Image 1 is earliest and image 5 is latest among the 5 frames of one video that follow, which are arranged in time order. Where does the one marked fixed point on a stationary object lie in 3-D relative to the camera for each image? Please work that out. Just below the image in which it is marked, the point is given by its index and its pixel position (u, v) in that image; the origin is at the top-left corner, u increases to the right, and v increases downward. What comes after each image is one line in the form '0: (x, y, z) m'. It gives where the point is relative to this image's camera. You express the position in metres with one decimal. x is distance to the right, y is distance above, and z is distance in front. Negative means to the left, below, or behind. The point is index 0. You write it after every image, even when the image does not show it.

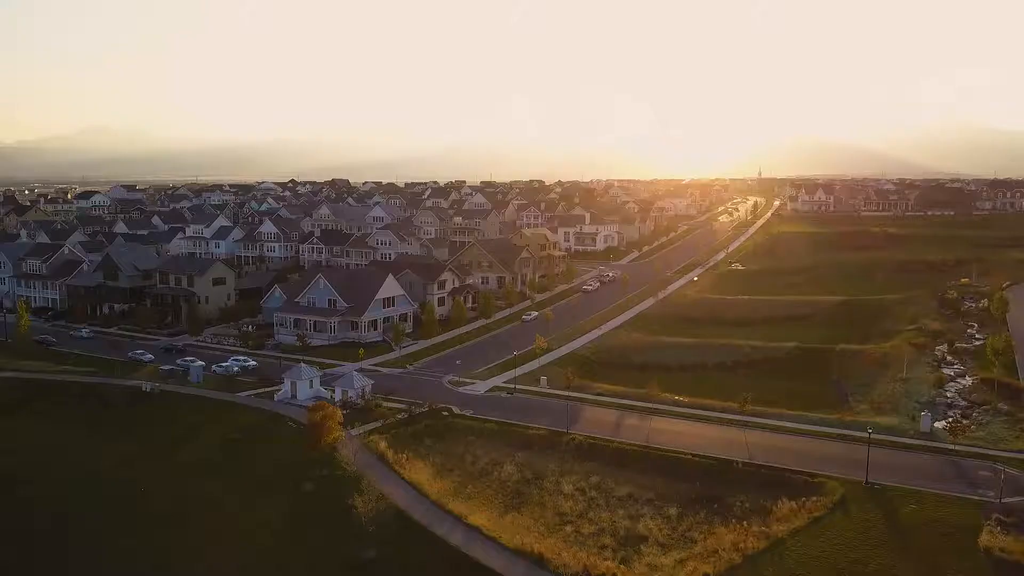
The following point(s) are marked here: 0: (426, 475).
0: (-2.3, -4.9, +19.6) m
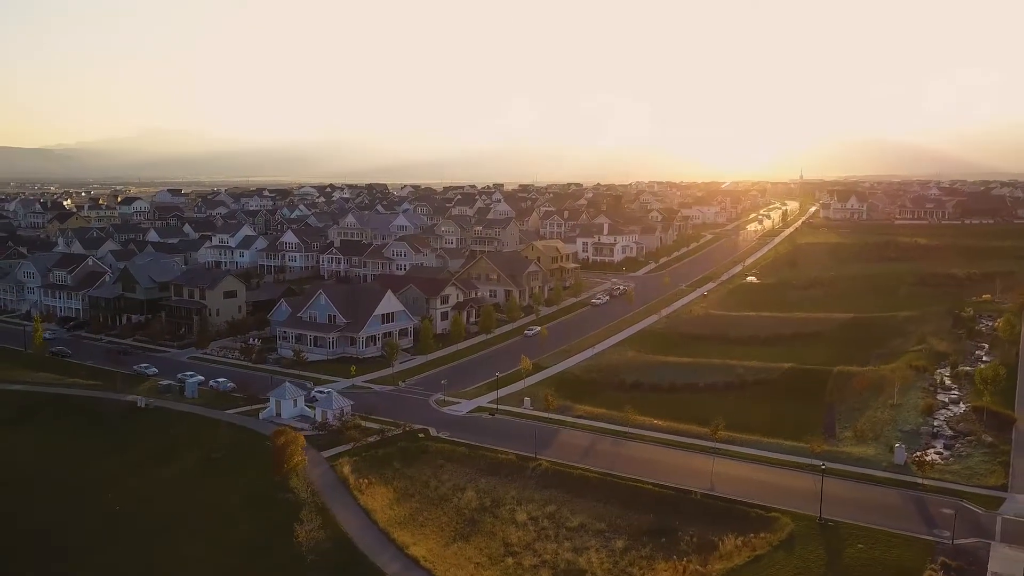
0: (-3.4, -5.7, +20.0) m
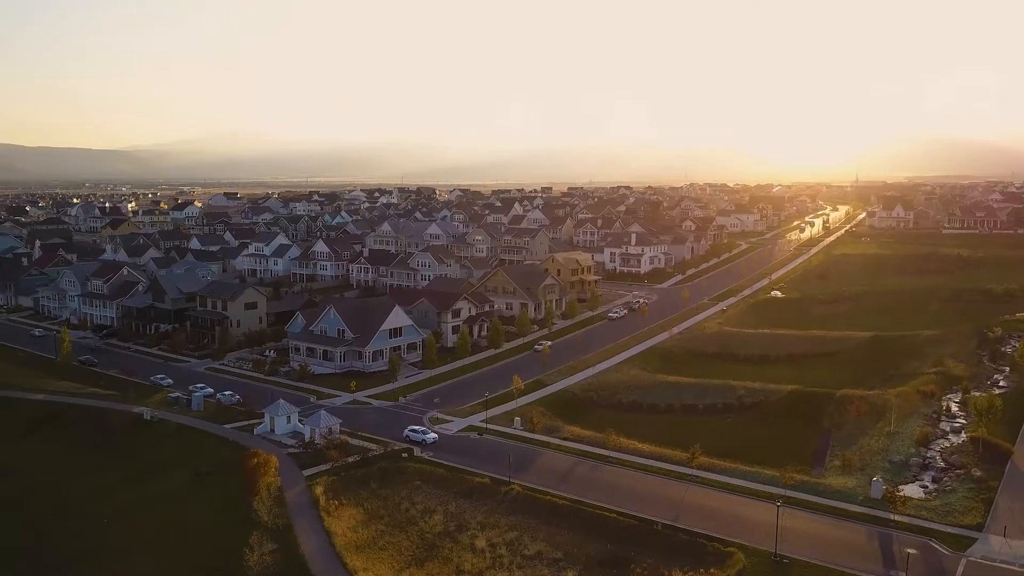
0: (-4.5, -6.4, +20.6) m
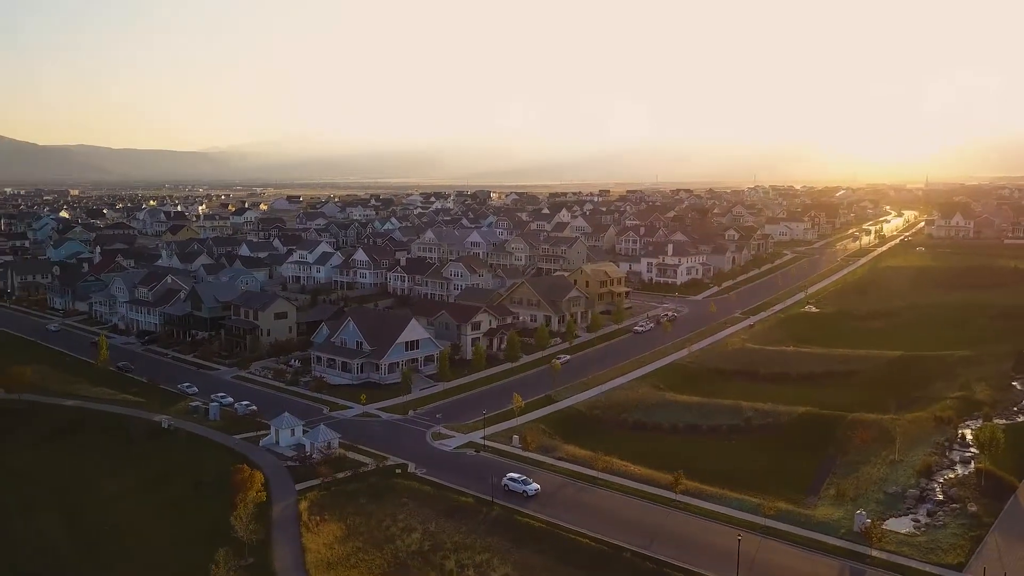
0: (-5.2, -7.1, +21.4) m
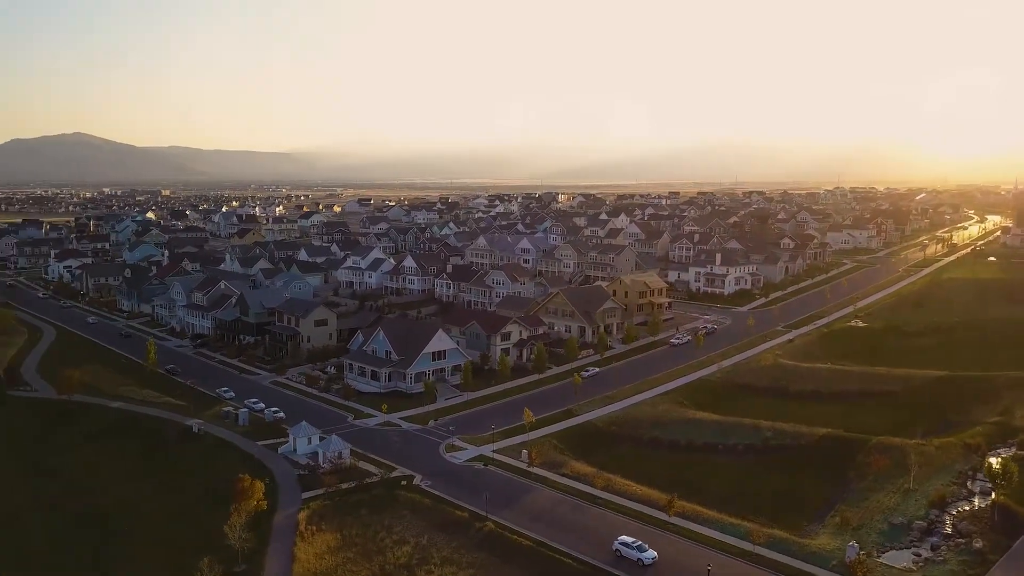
0: (-5.6, -7.7, +22.3) m
